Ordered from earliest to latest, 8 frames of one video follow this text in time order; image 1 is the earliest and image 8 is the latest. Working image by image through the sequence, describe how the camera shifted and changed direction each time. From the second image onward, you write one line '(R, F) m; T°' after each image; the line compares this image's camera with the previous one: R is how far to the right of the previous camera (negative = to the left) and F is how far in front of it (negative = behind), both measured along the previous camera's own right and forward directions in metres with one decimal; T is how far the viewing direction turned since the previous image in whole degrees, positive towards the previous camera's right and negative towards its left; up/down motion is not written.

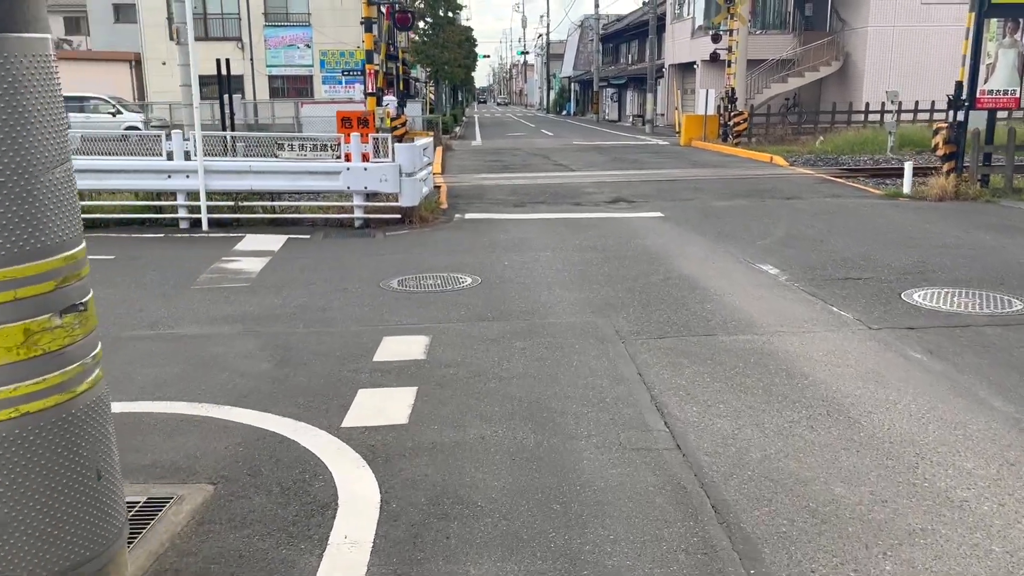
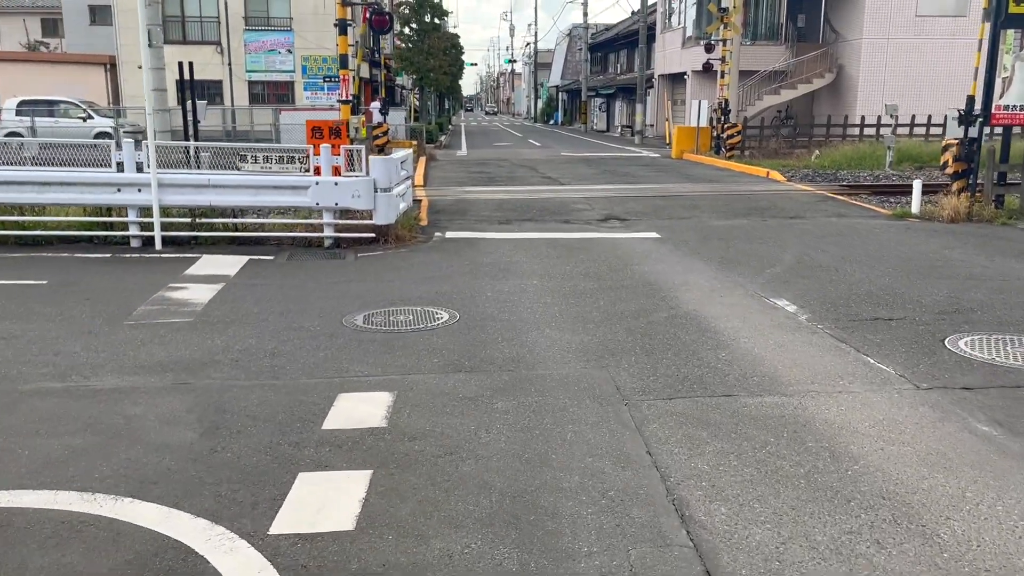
(0.0, +0.9) m; +1°
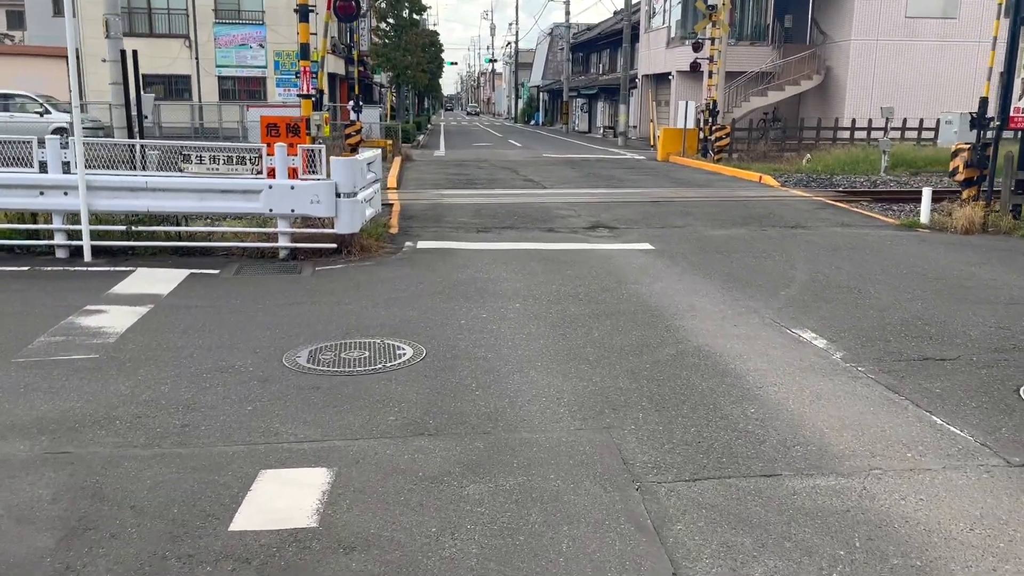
(0.0, +1.1) m; +1°
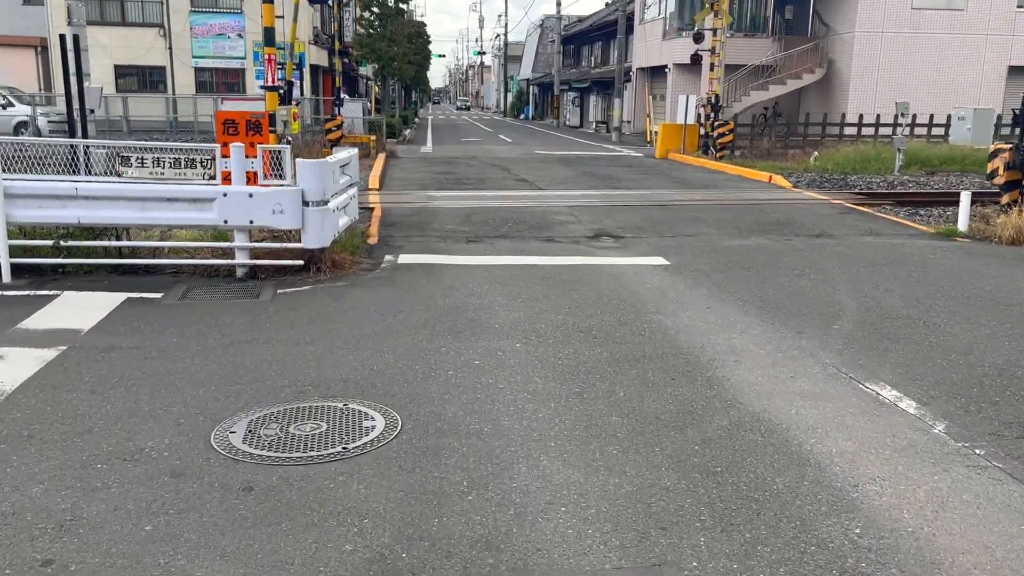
(-0.1, +1.2) m; +1°
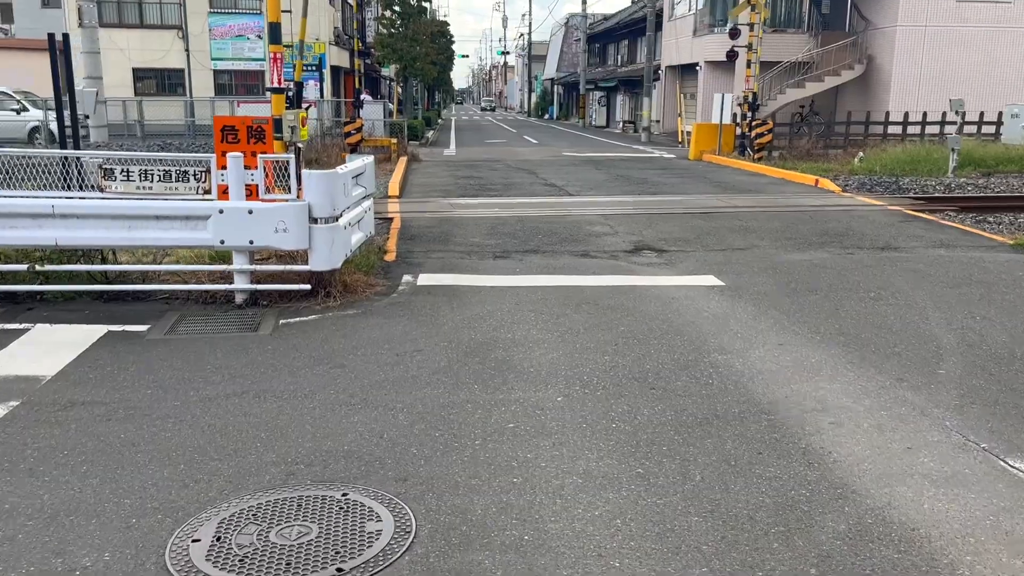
(-0.1, +0.9) m; -2°
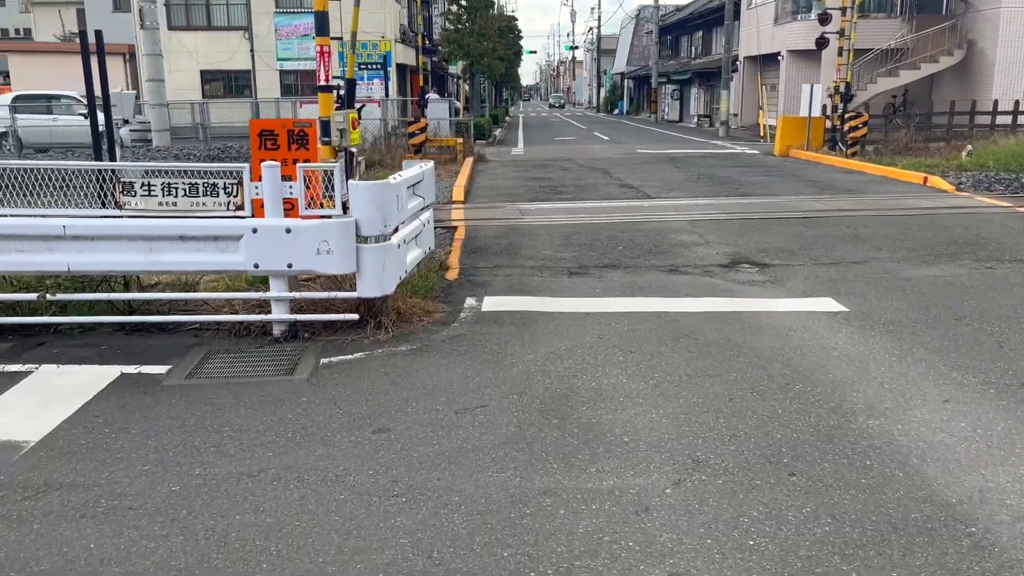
(-0.1, +1.1) m; -5°
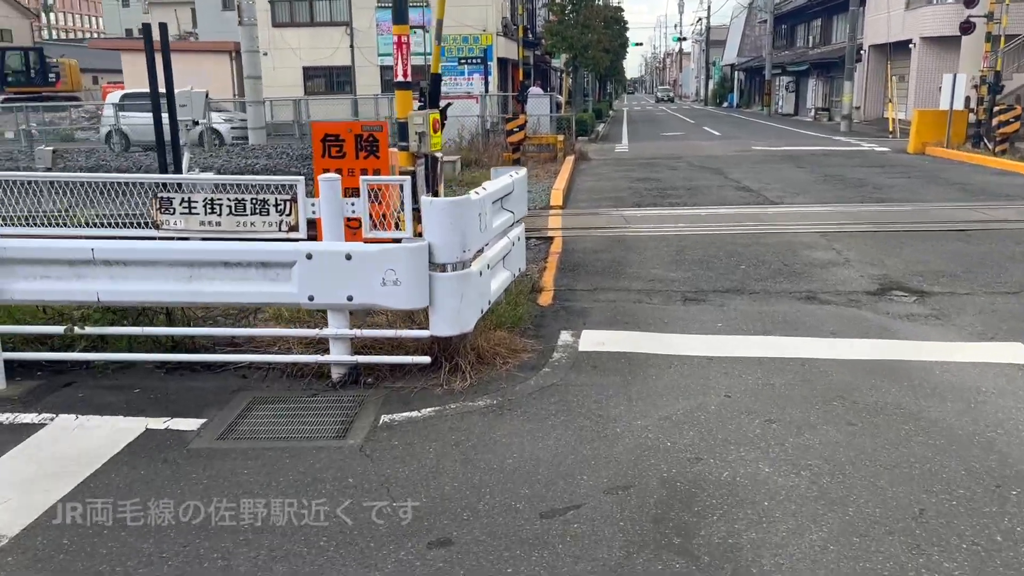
(0.0, +1.1) m; -7°
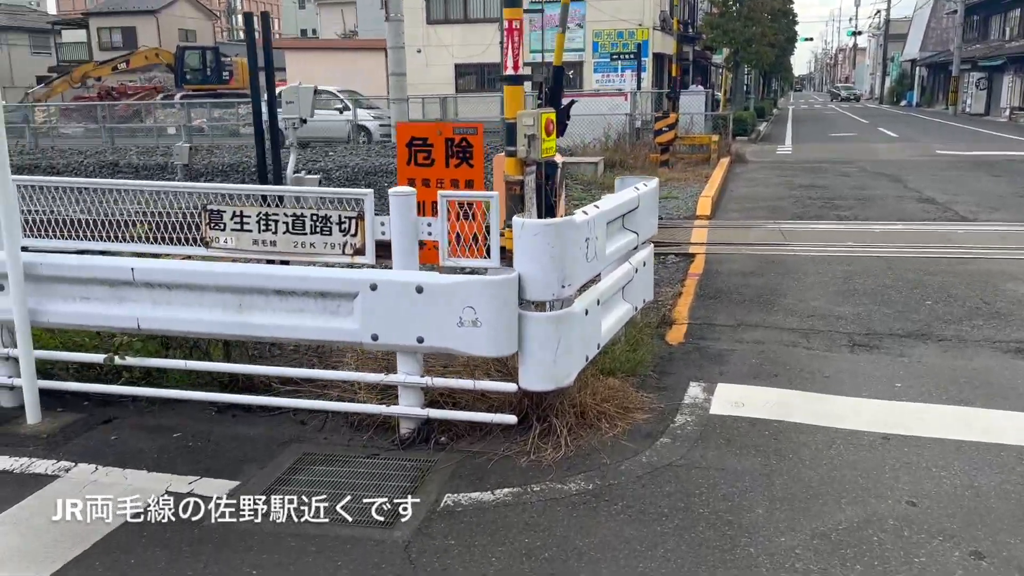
(+0.2, +1.0) m; -10°
